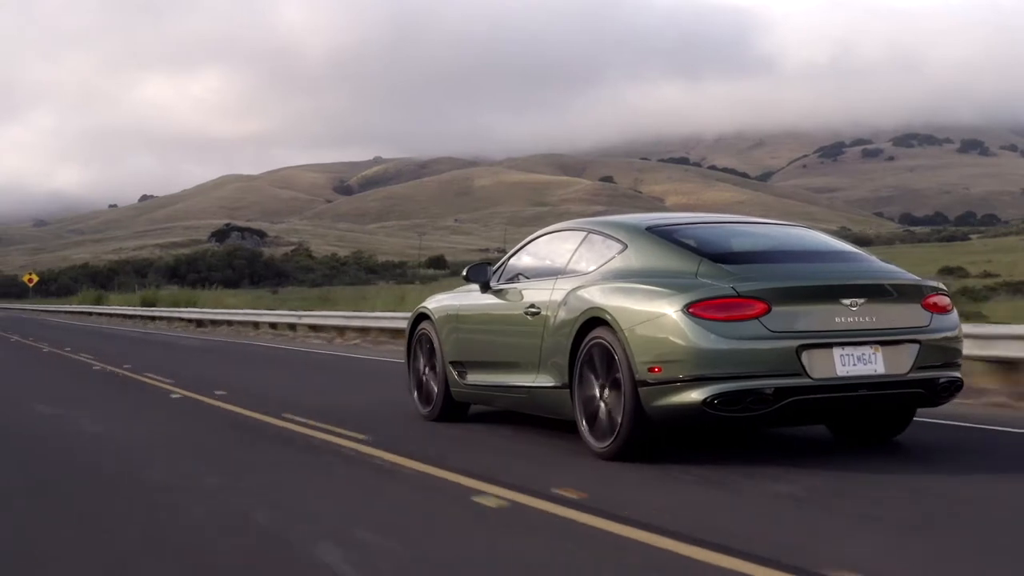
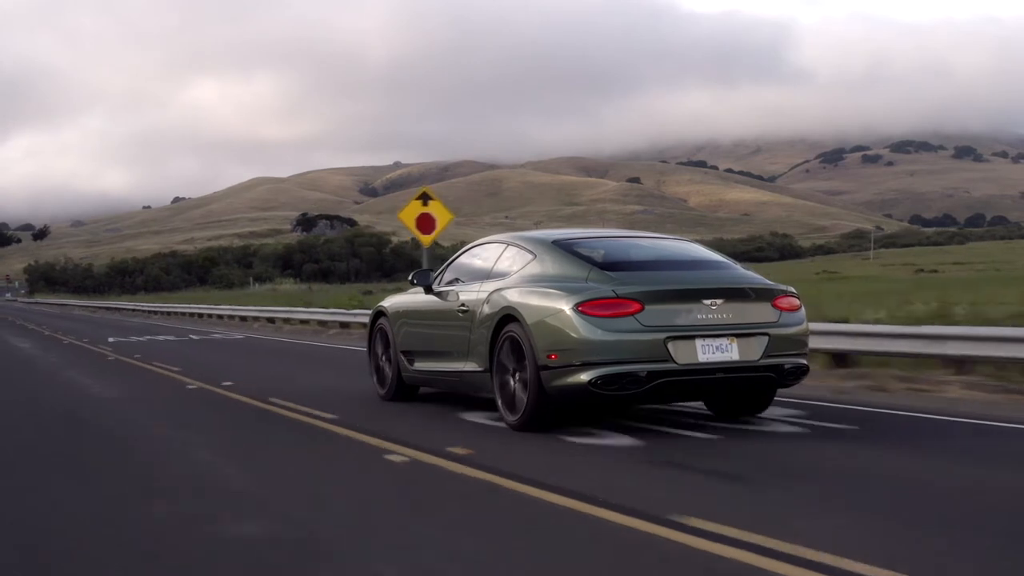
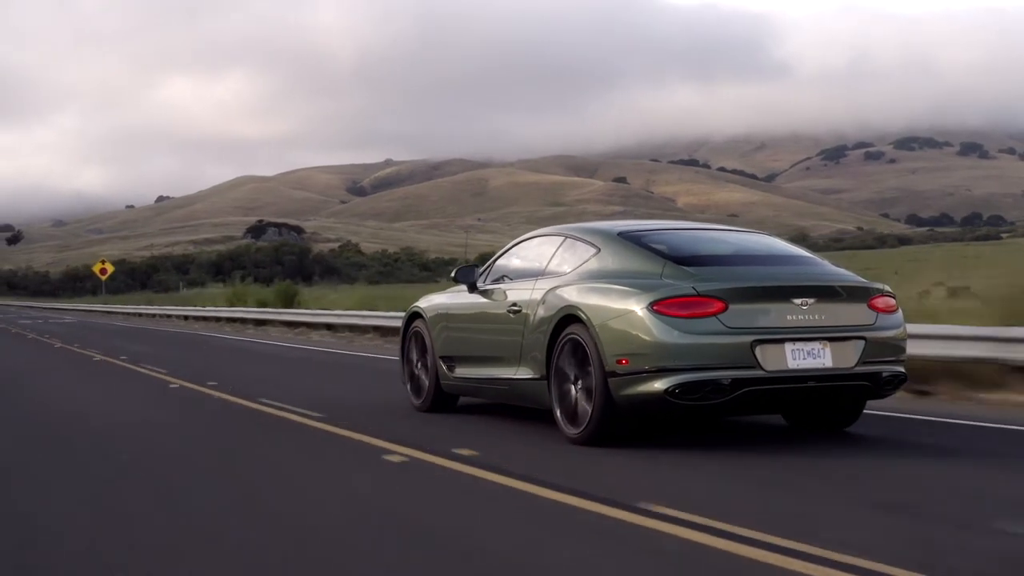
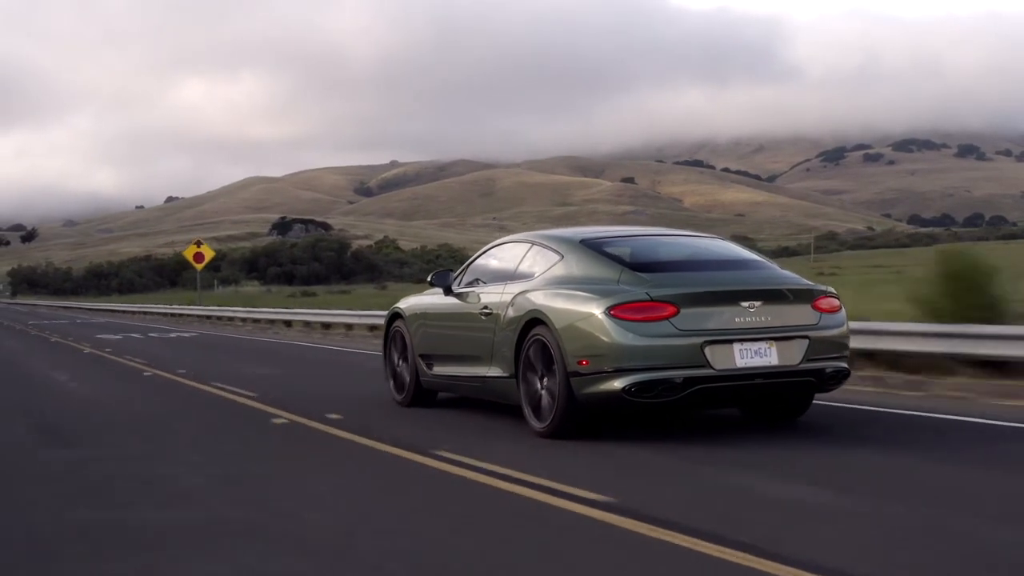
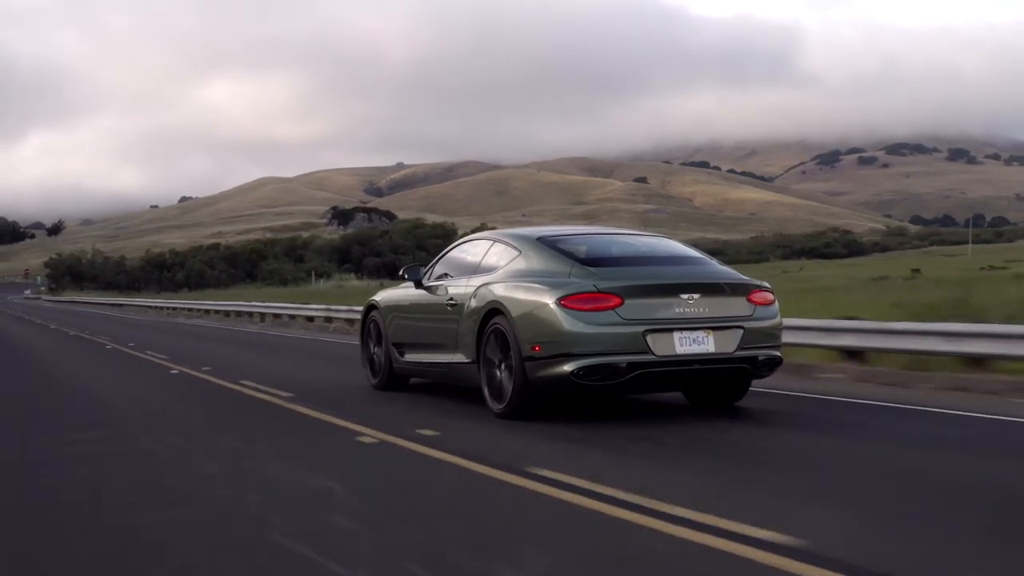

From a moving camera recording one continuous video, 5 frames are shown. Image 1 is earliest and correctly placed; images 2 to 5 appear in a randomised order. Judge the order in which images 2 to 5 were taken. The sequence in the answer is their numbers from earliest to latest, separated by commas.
3, 4, 2, 5
